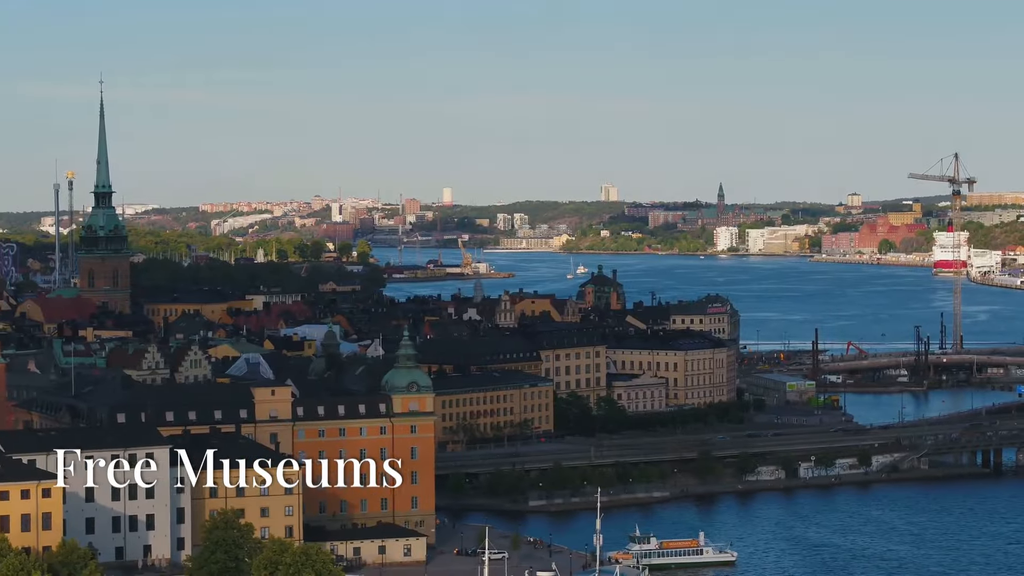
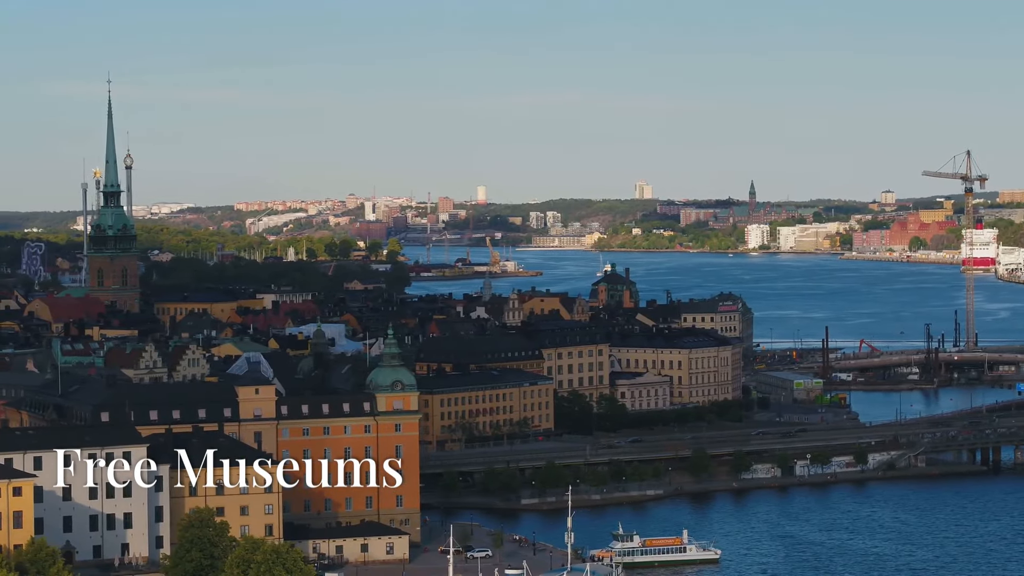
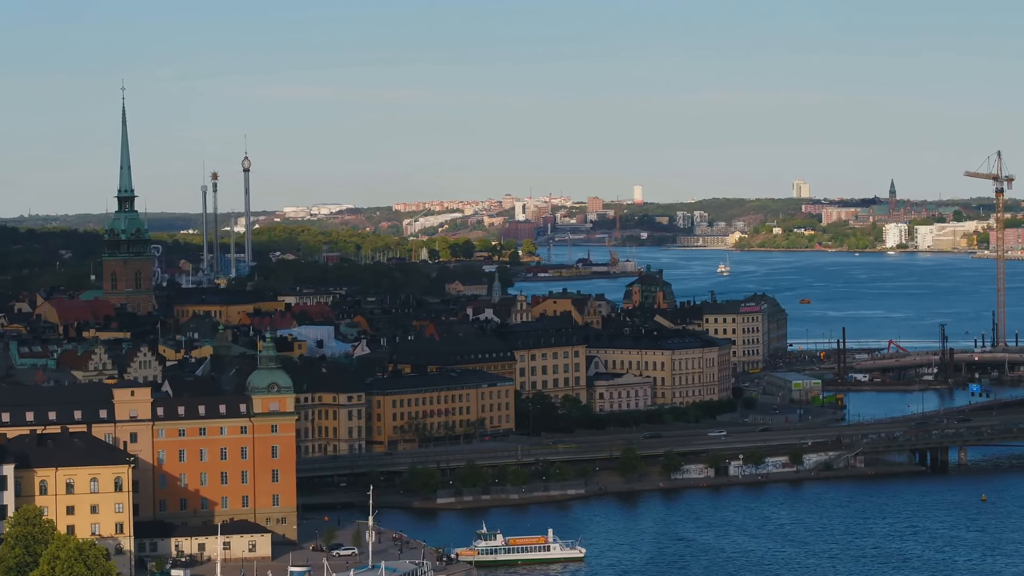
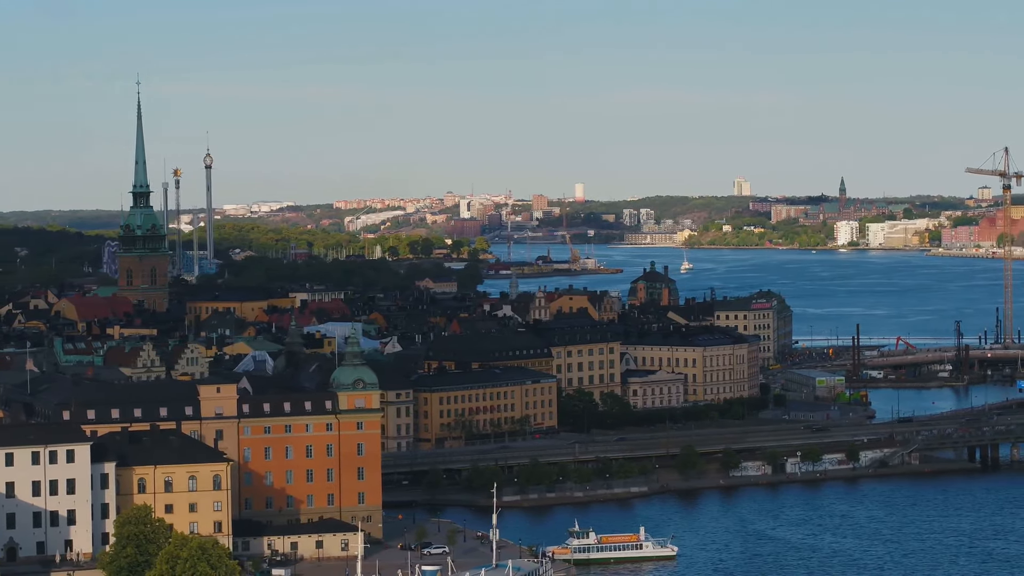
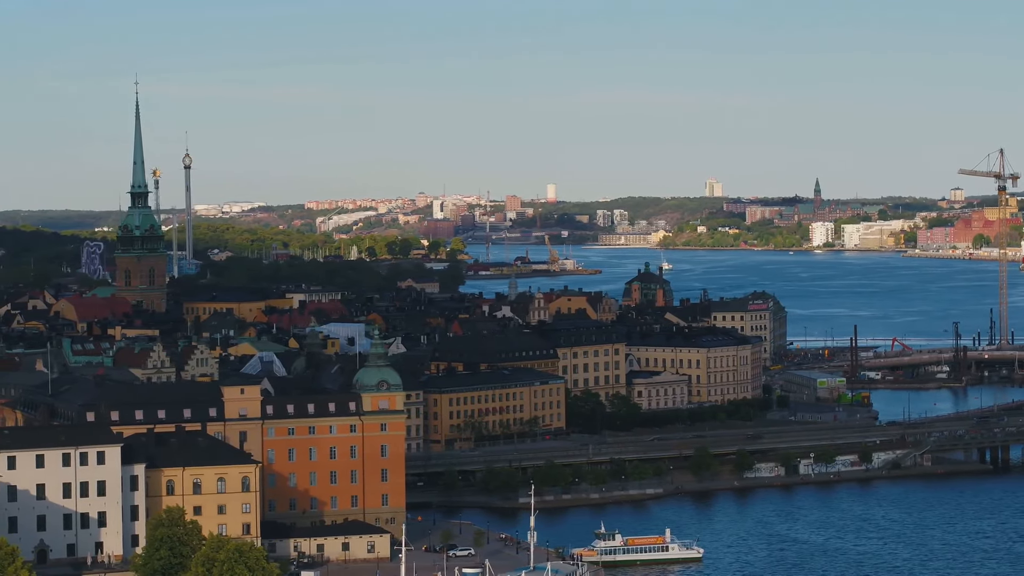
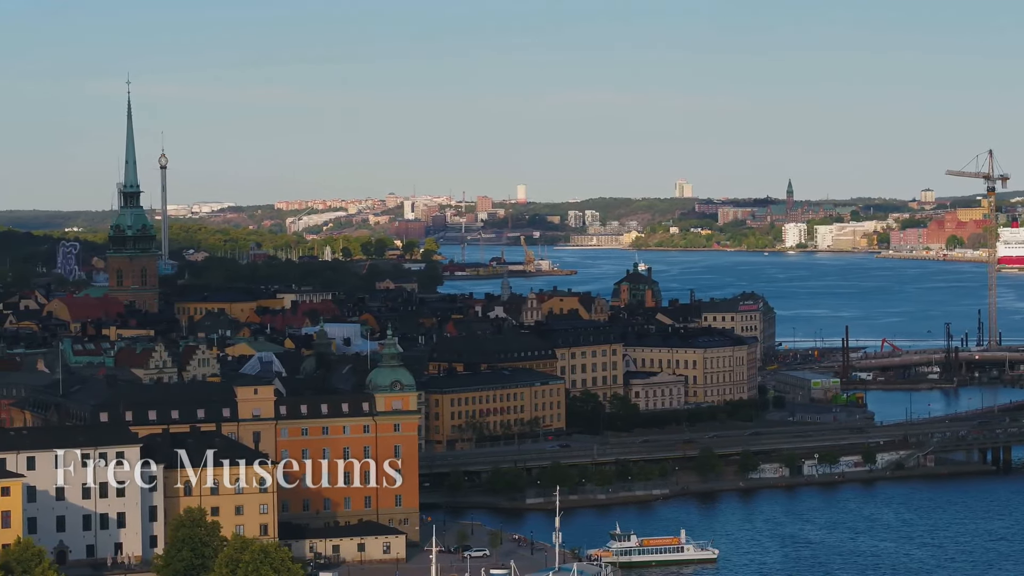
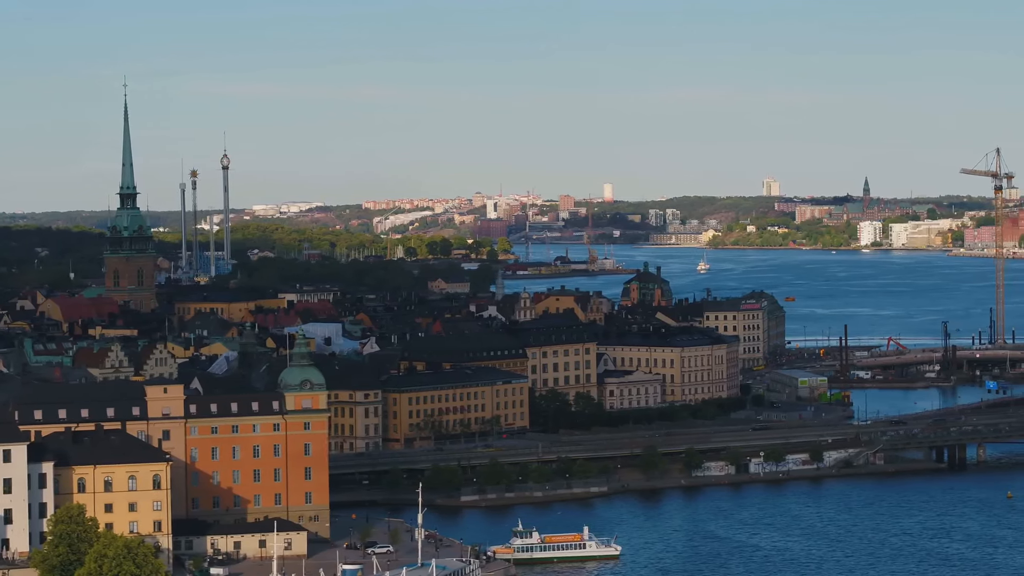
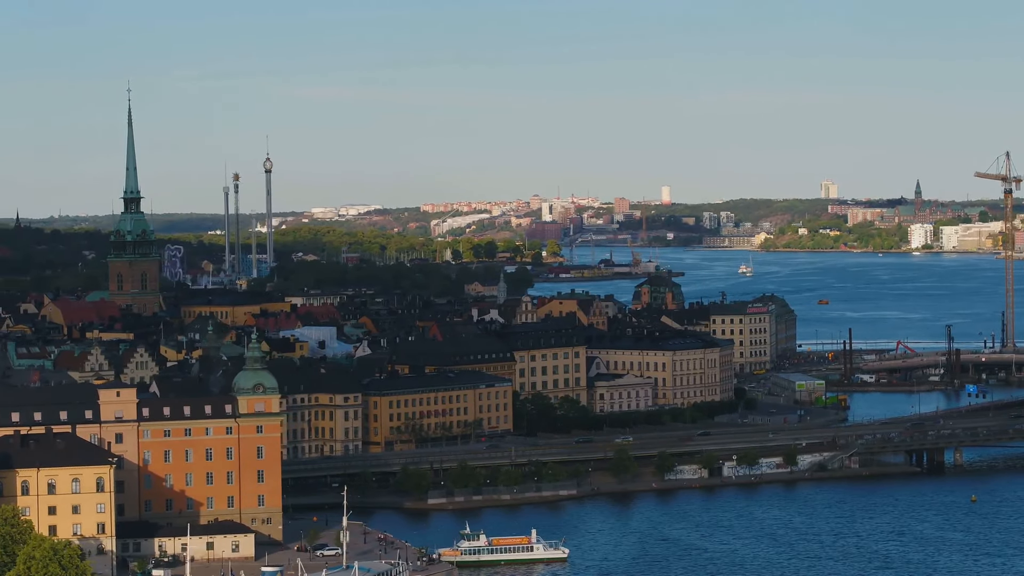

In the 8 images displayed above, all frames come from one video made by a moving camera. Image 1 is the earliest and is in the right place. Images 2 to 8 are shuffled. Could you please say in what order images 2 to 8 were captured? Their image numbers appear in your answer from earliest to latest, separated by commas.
2, 6, 5, 4, 7, 3, 8
